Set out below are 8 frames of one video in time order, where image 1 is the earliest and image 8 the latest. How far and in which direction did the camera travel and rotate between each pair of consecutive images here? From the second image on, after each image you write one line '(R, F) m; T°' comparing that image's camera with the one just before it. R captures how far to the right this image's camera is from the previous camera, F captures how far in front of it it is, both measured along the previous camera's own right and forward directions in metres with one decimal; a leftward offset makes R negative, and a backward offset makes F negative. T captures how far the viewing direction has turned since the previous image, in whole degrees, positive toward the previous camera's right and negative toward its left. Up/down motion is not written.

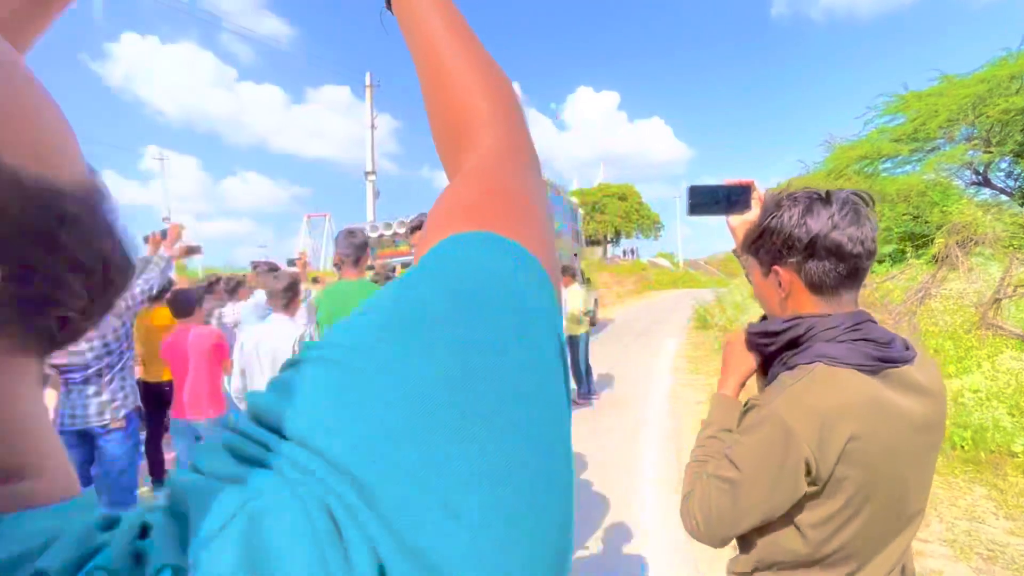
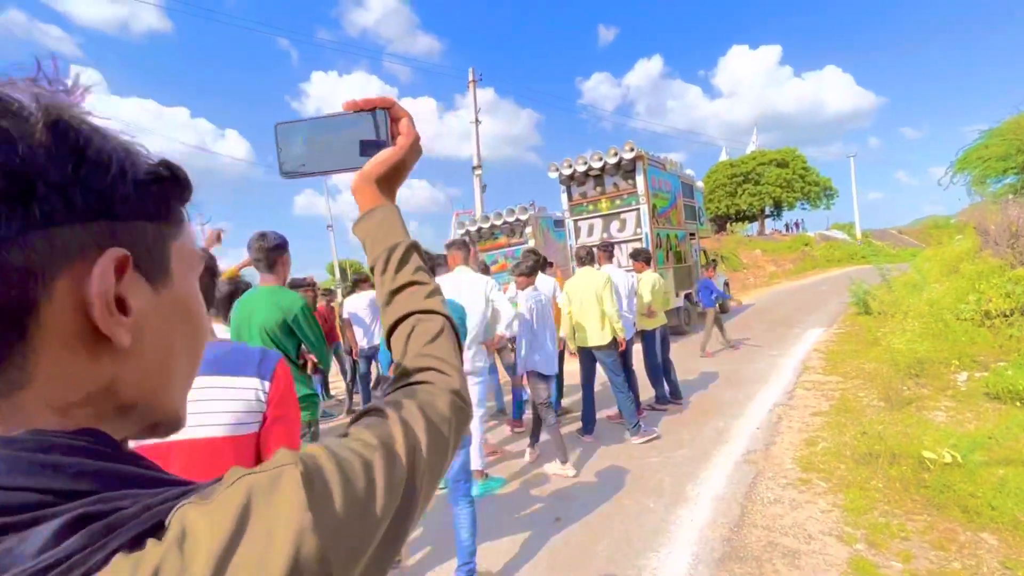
(+1.1, +0.8) m; -17°
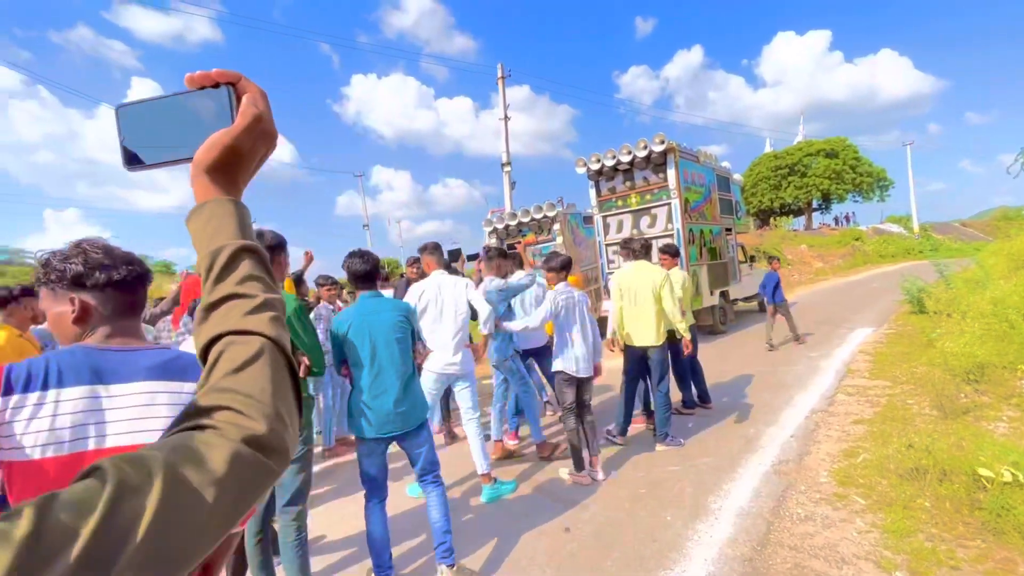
(+0.2, +0.2) m; -4°
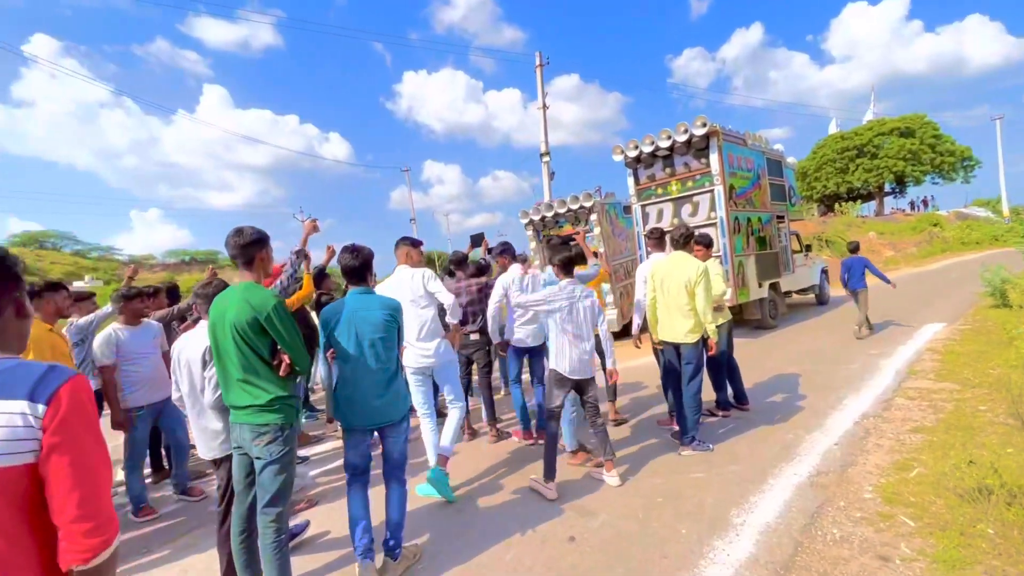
(+0.3, +0.2) m; -6°
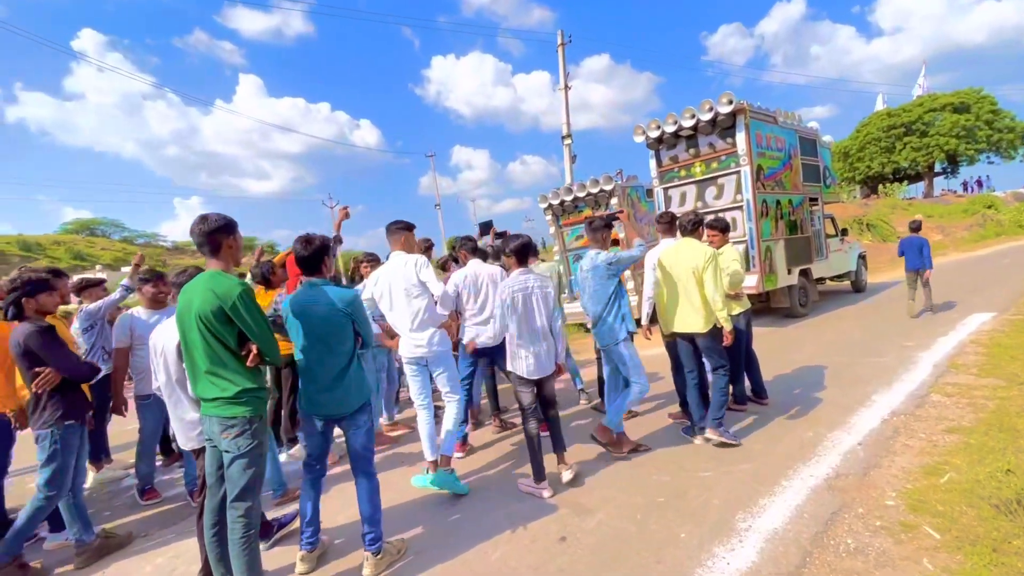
(+0.3, +0.2) m; -3°
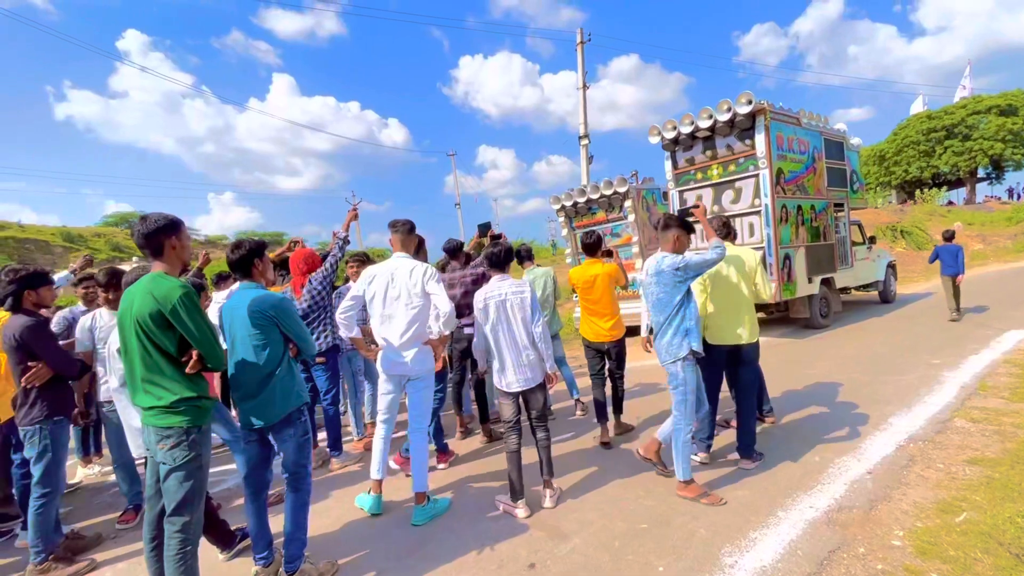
(+0.3, +0.2) m; -3°
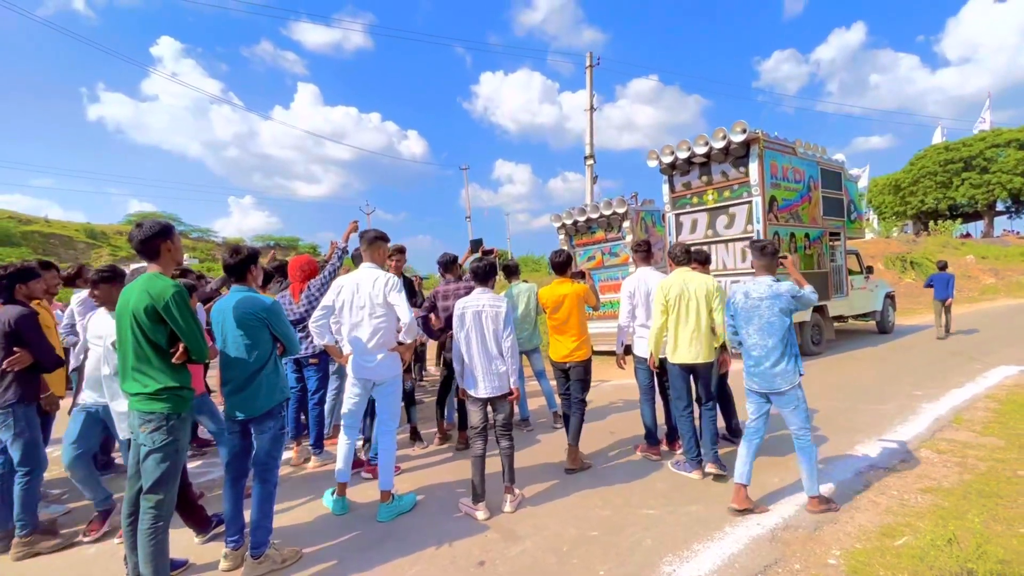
(+0.3, -0.2) m; -1°
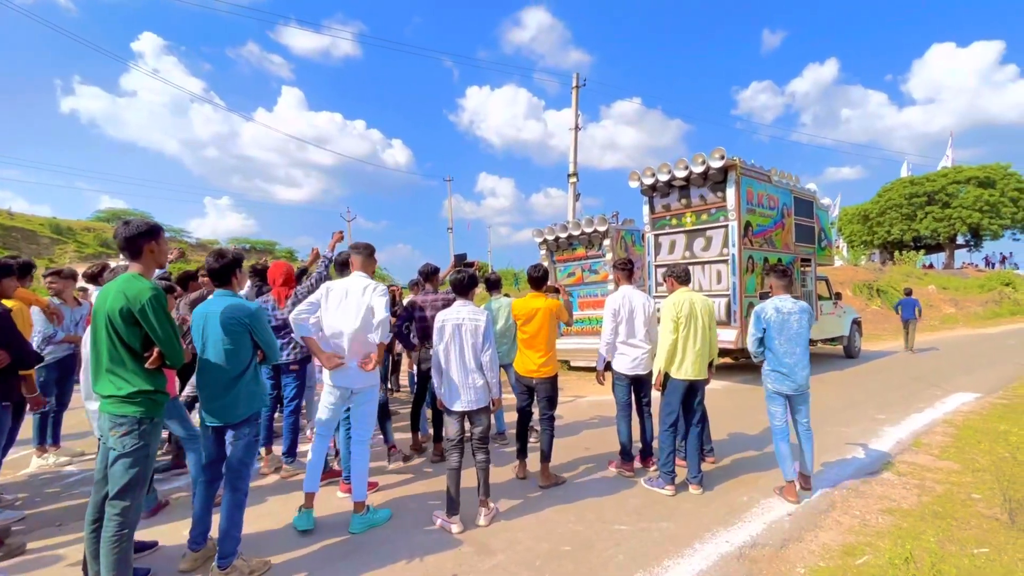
(0.0, 0.0) m; +2°
